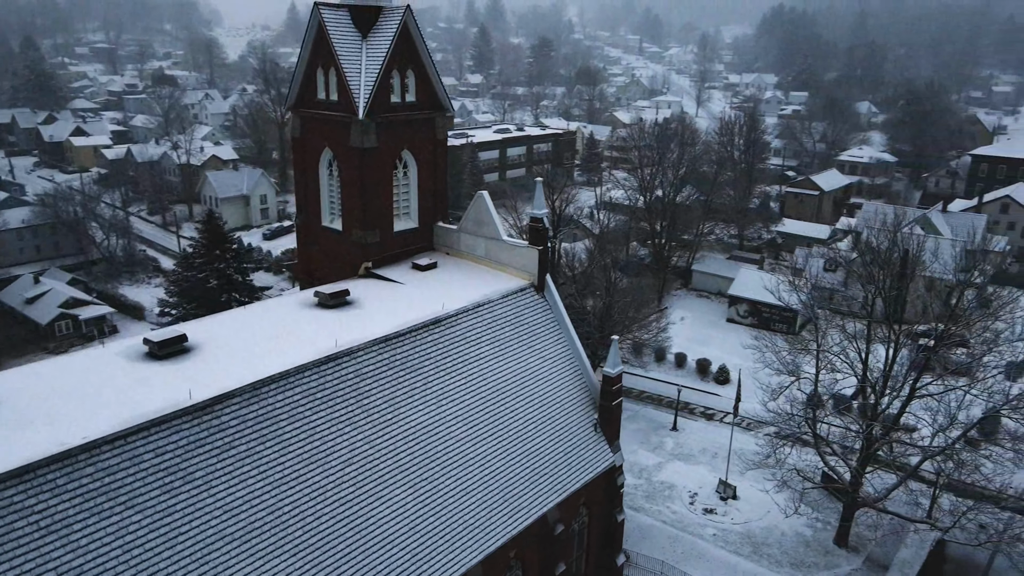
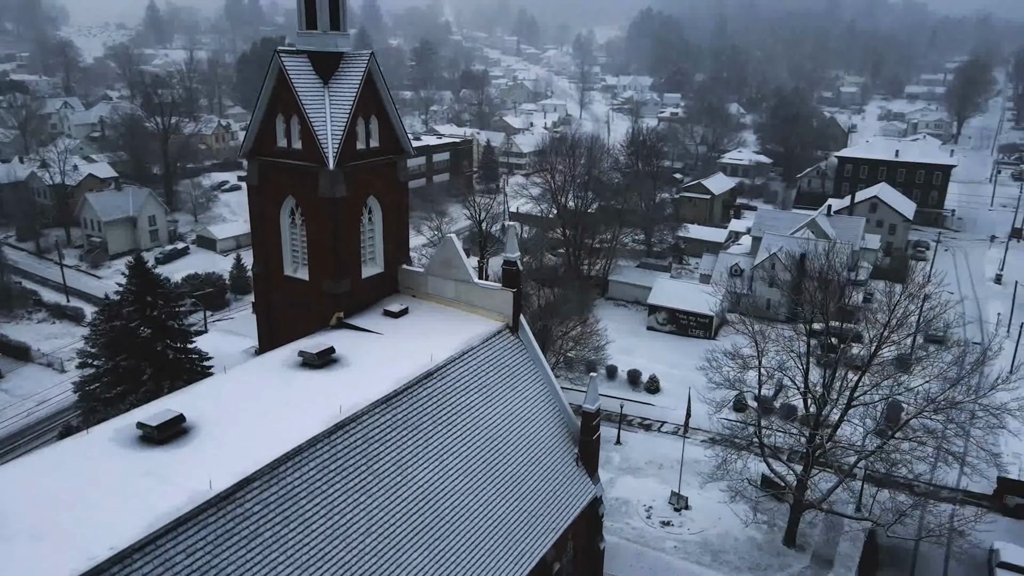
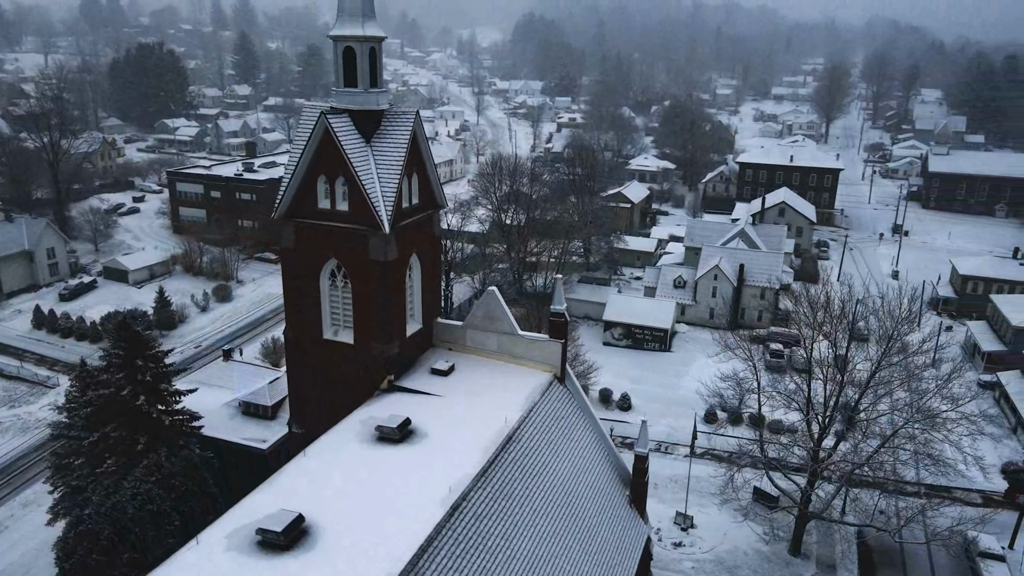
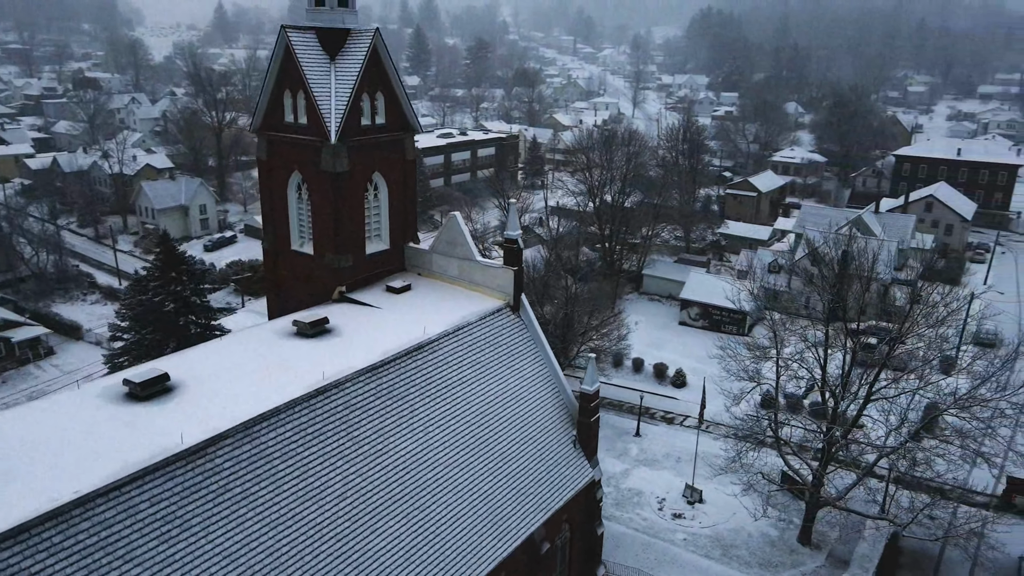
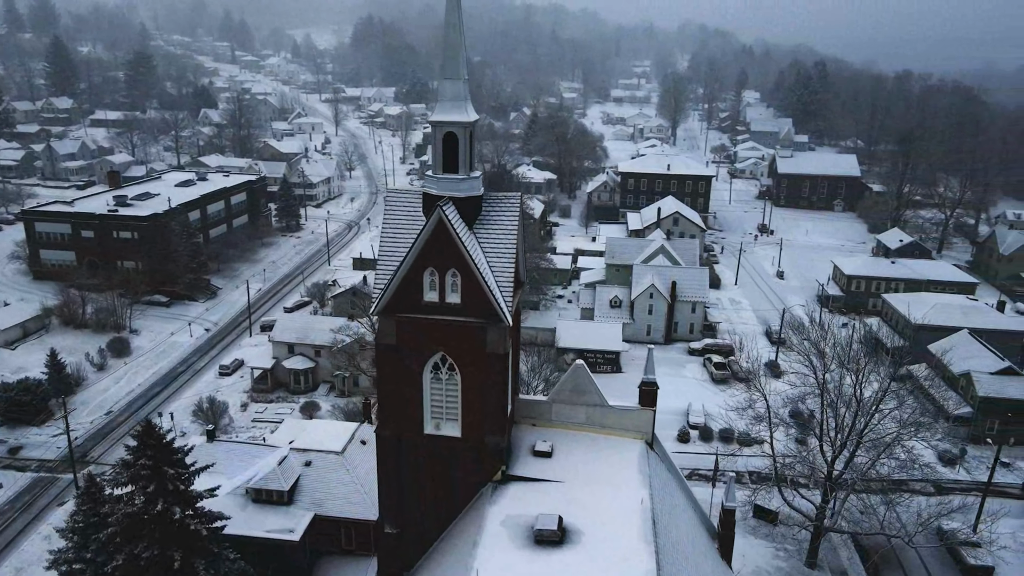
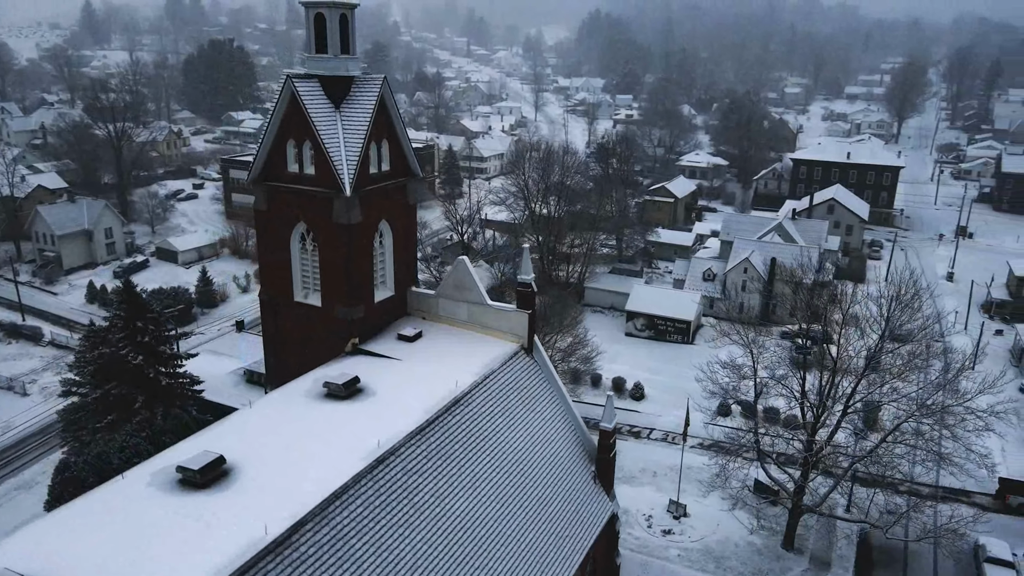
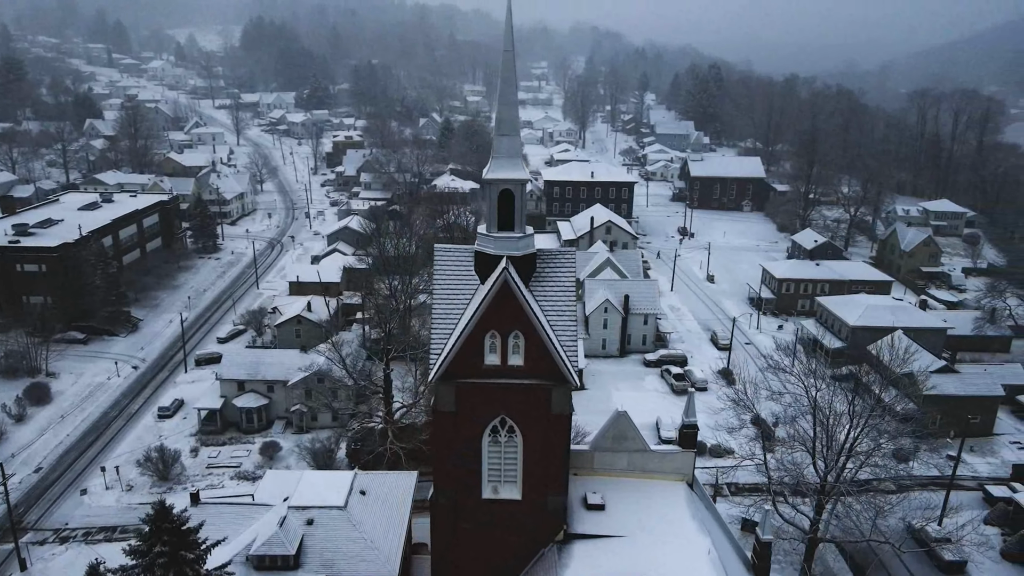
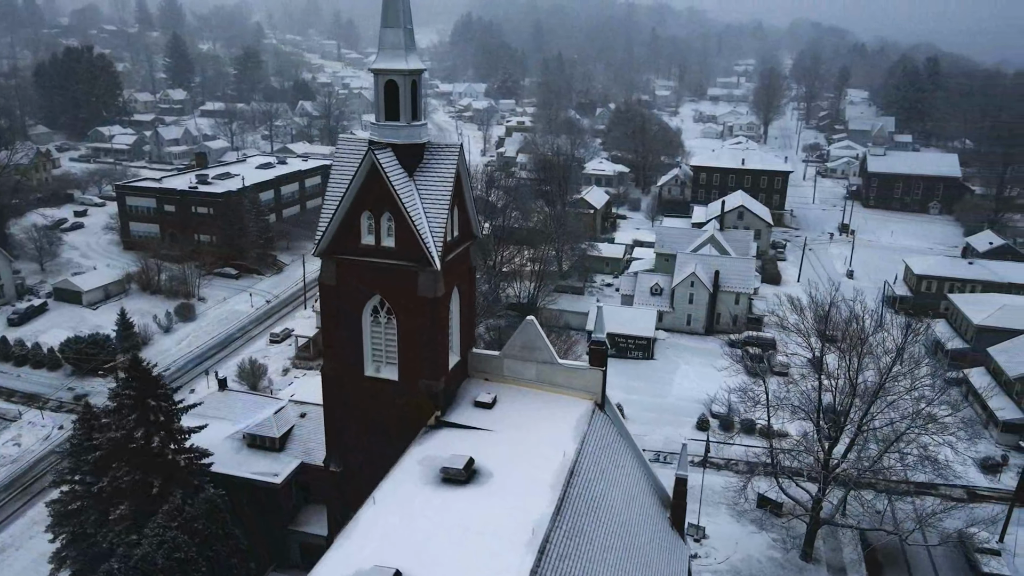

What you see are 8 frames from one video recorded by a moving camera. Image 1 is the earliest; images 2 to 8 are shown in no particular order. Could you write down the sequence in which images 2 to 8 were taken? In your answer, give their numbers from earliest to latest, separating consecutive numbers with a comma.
4, 2, 6, 3, 8, 5, 7
